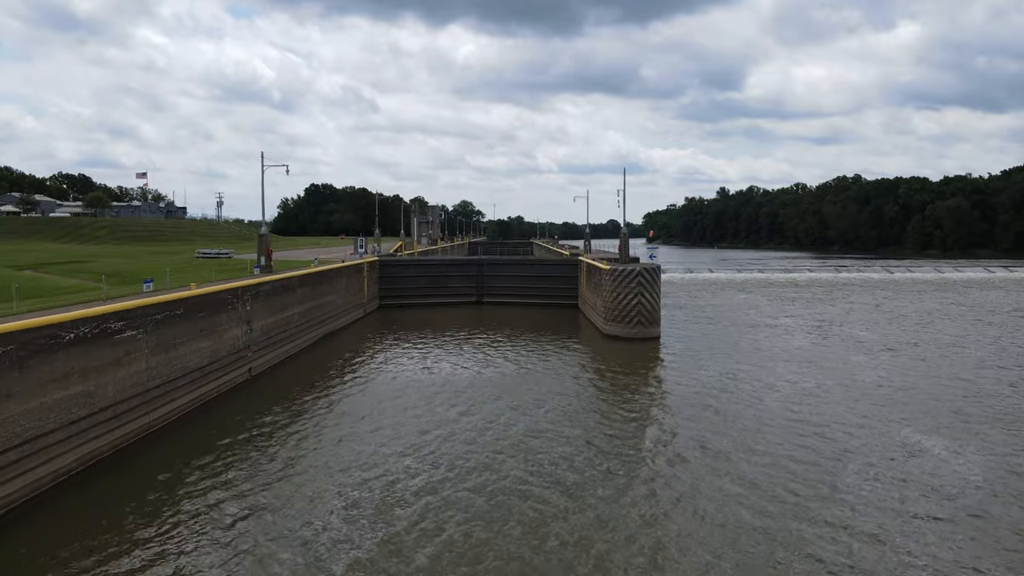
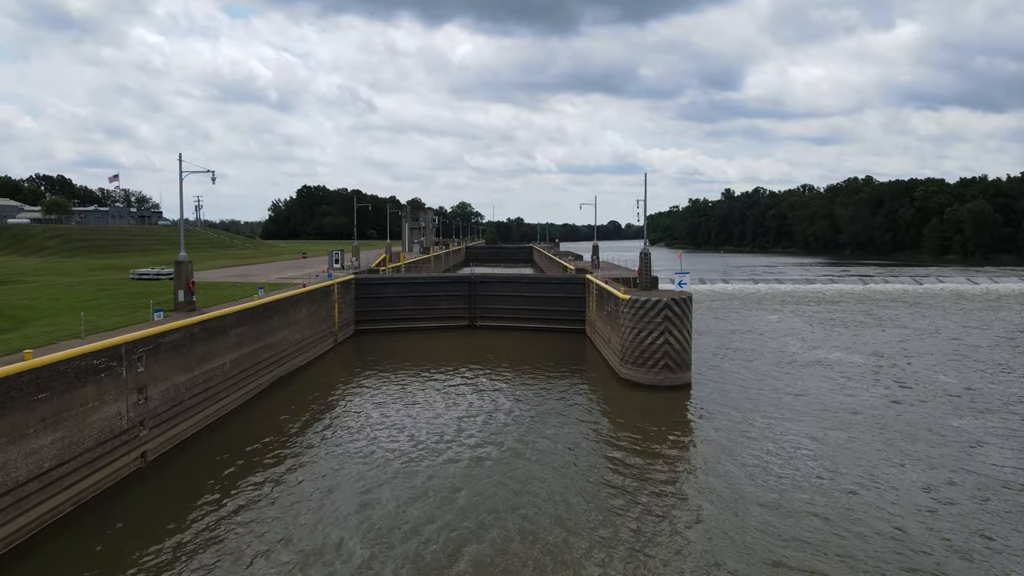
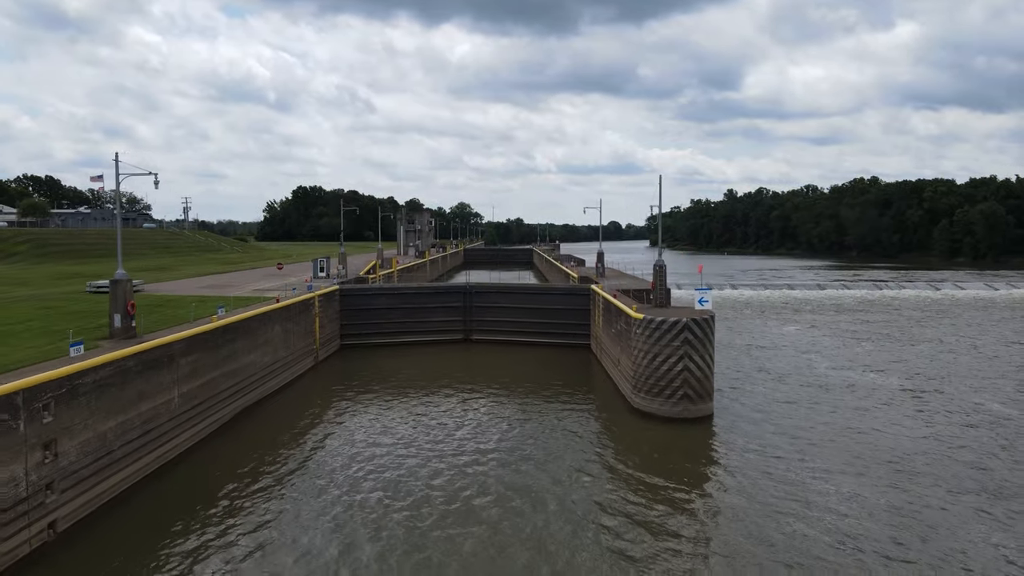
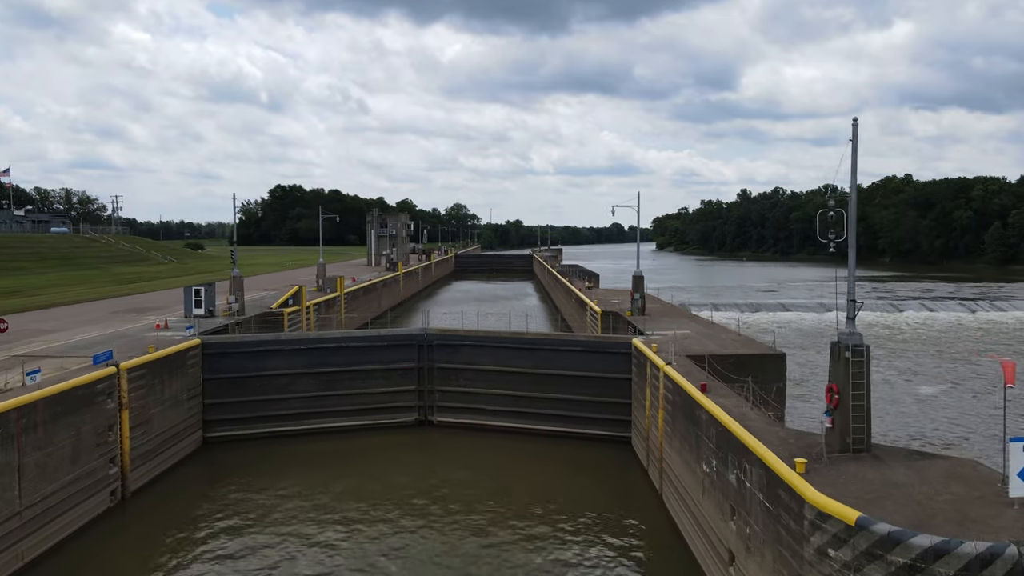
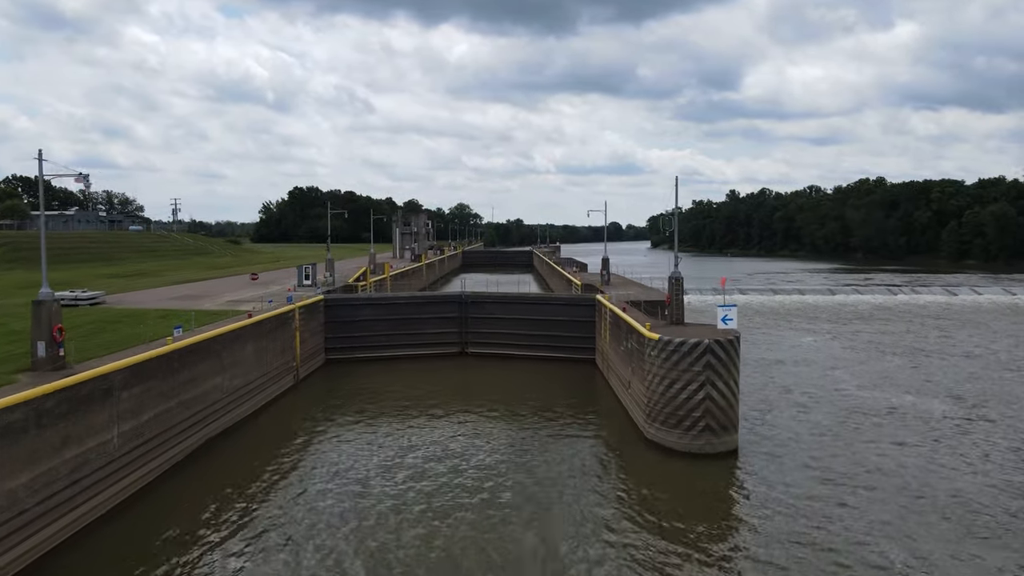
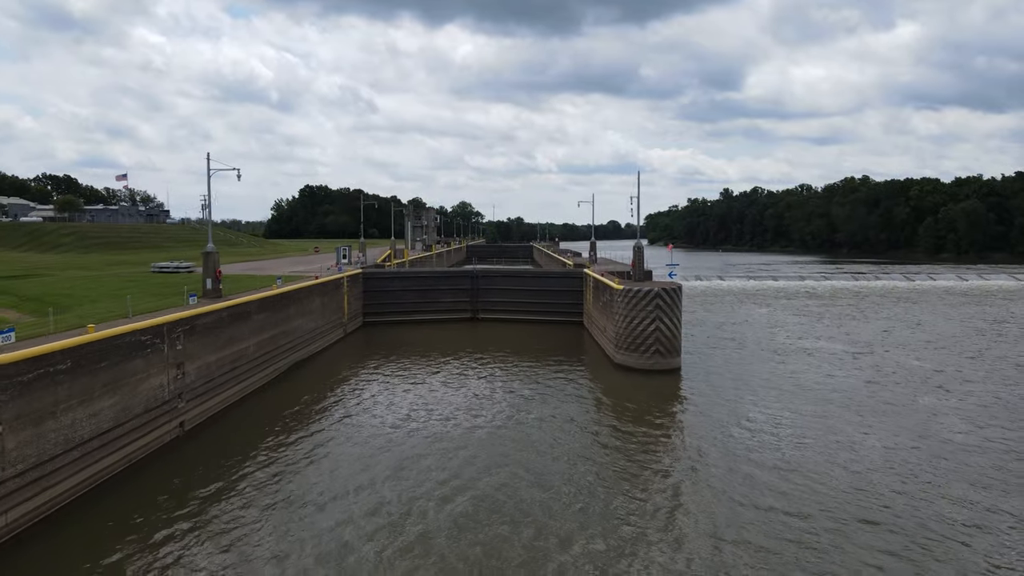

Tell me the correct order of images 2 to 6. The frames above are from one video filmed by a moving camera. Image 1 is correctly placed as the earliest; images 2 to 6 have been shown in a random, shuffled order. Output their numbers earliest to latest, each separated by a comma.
6, 2, 3, 5, 4
